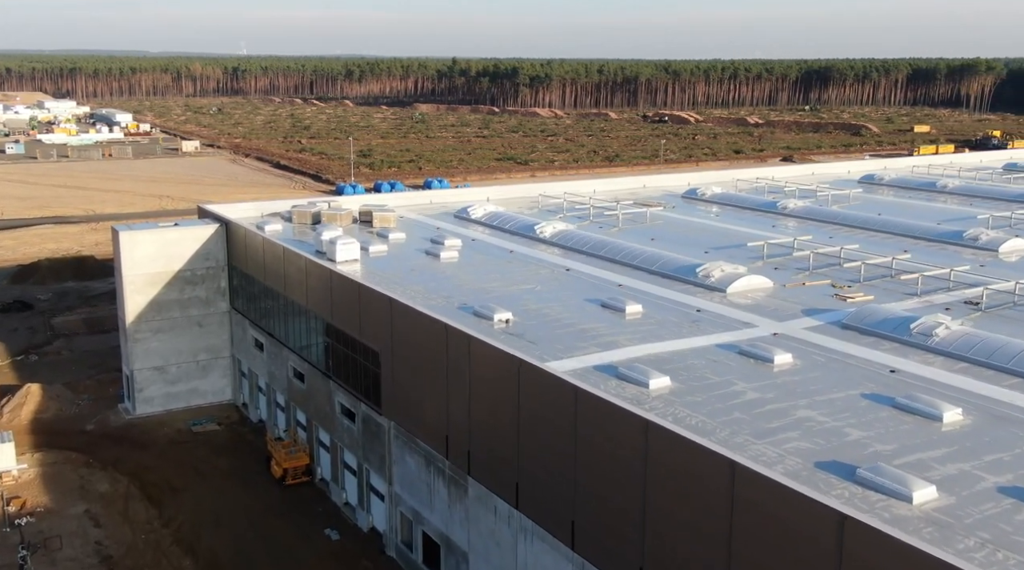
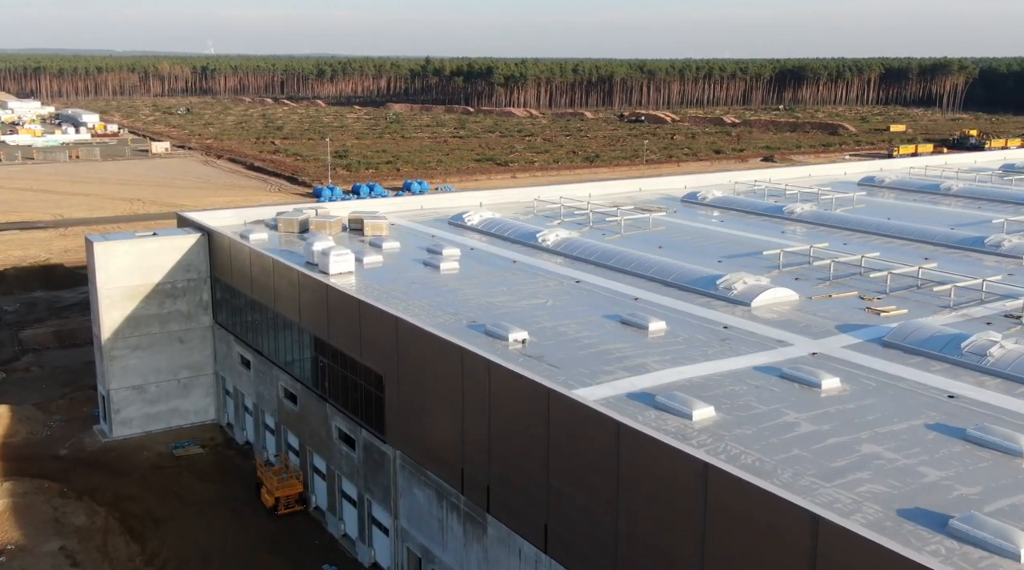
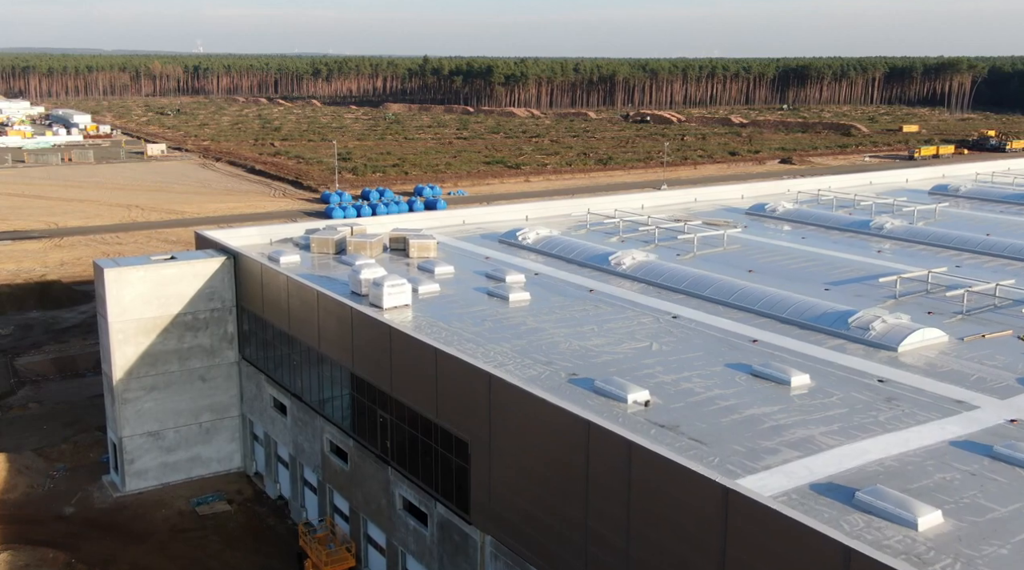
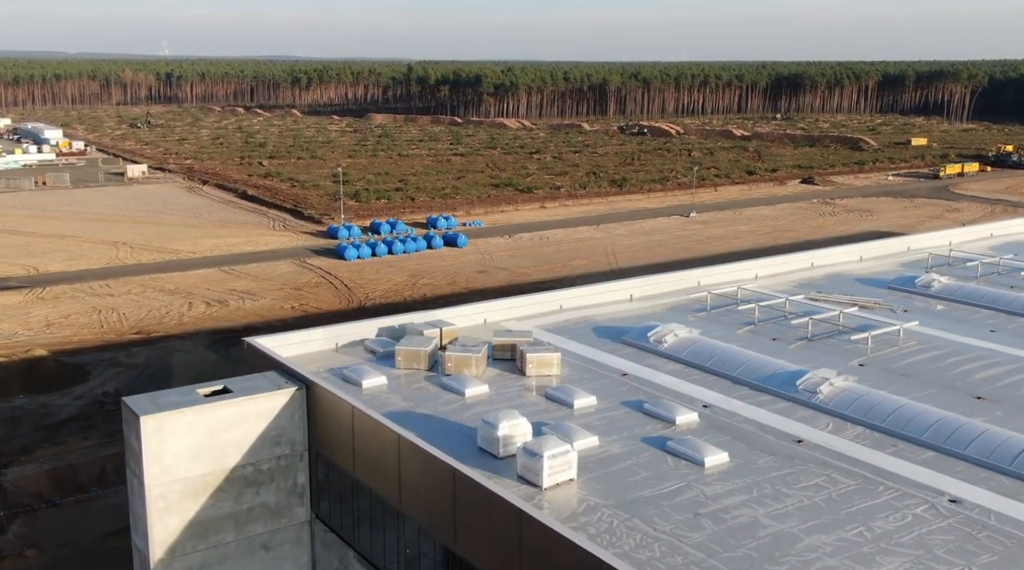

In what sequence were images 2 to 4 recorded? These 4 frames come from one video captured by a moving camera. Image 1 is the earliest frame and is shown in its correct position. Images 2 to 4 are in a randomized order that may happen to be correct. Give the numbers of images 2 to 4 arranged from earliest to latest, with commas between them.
2, 3, 4
